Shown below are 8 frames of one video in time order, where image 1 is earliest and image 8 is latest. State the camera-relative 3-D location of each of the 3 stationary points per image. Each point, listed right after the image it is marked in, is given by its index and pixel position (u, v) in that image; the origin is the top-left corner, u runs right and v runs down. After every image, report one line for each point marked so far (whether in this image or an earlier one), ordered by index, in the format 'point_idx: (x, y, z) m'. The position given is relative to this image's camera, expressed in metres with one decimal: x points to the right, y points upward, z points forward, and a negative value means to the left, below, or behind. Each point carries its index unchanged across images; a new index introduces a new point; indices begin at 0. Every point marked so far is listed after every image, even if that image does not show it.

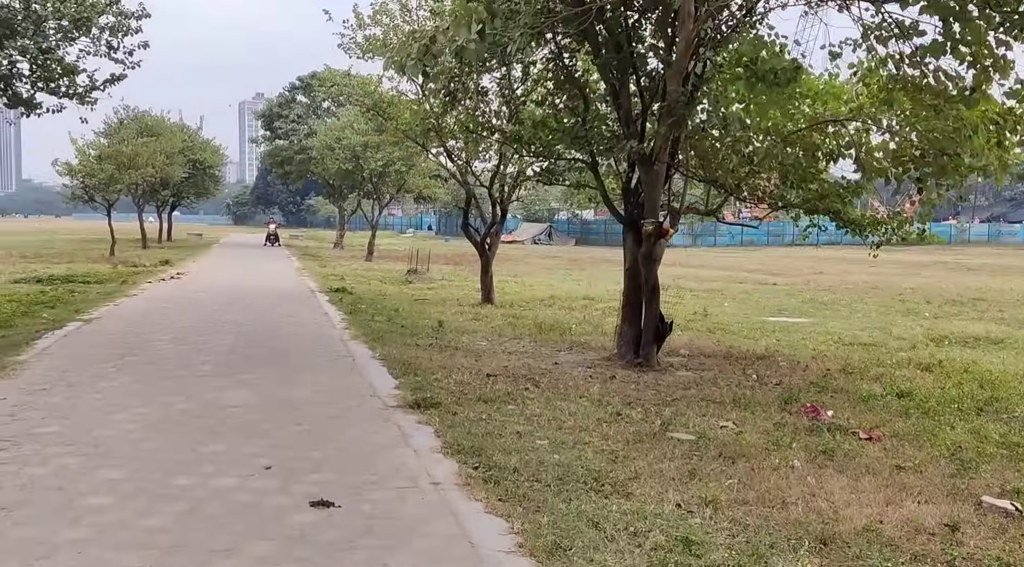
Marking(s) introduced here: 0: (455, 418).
0: (-0.4, -0.9, +6.3) m
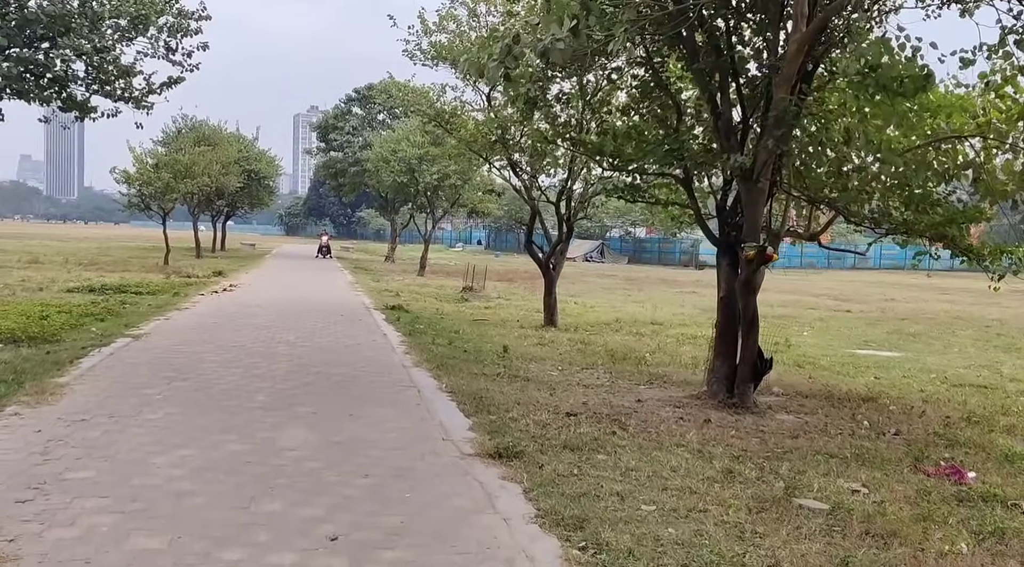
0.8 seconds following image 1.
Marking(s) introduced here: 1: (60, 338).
0: (+0.2, -1.1, +5.4) m
1: (-5.5, -0.7, +11.0) m
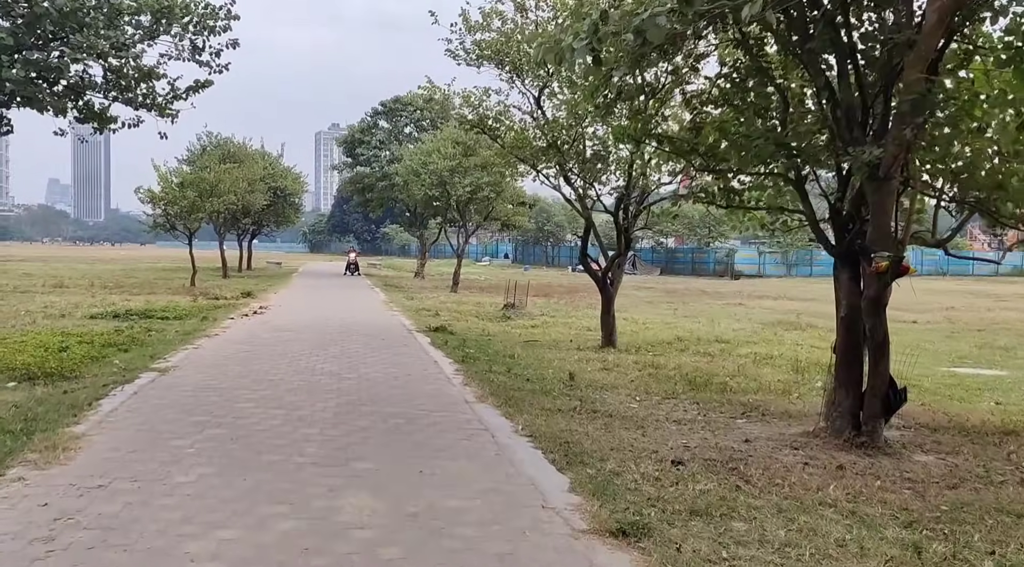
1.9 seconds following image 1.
0: (+0.8, -1.3, +4.2) m
1: (-4.7, -1.0, +9.9) m
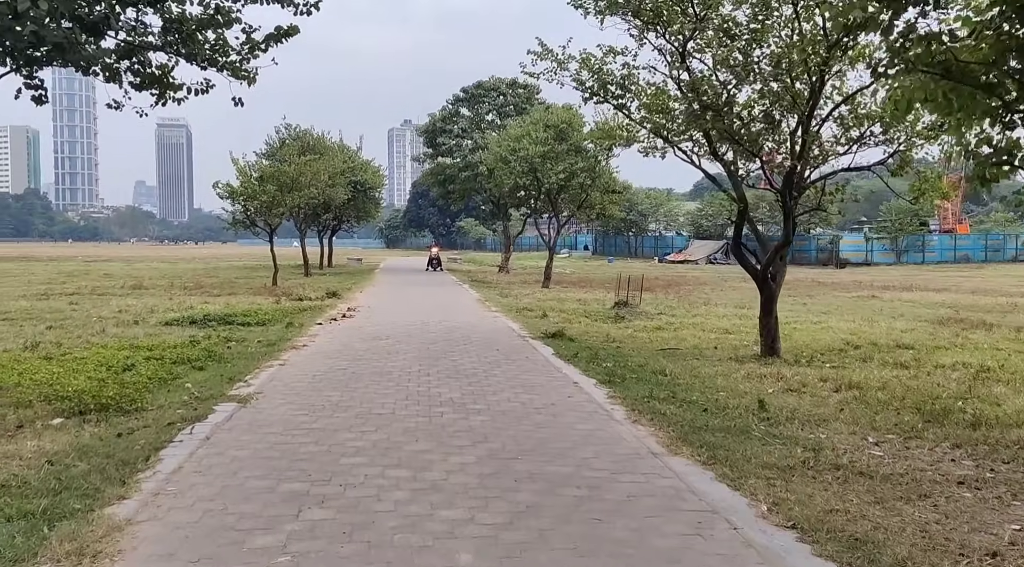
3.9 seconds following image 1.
0: (+1.8, -1.3, +1.8) m
1: (-3.2, -1.1, +7.9) m
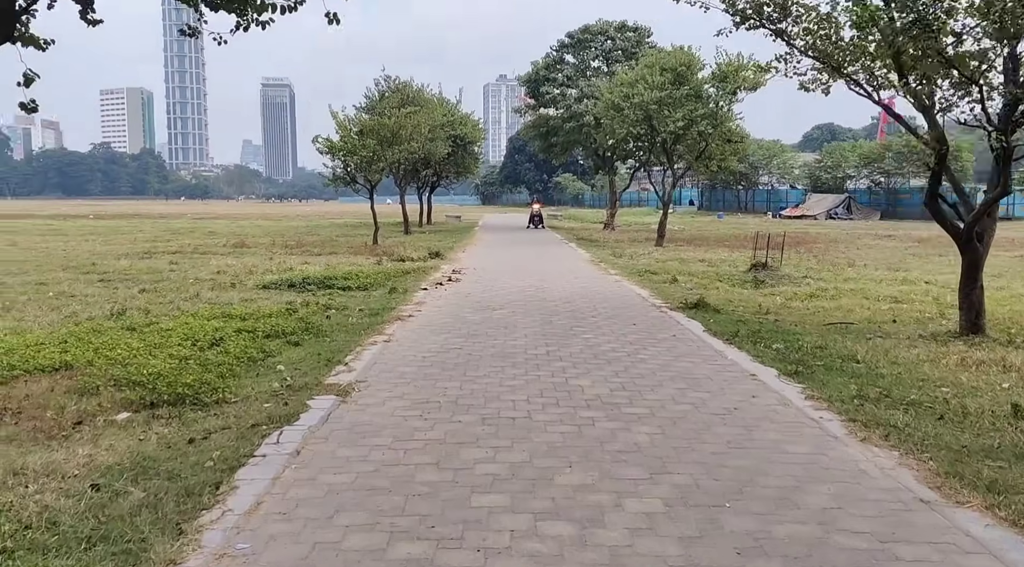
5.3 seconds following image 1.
0: (+2.3, -1.4, -0.1) m
1: (-2.1, -0.8, +6.5) m
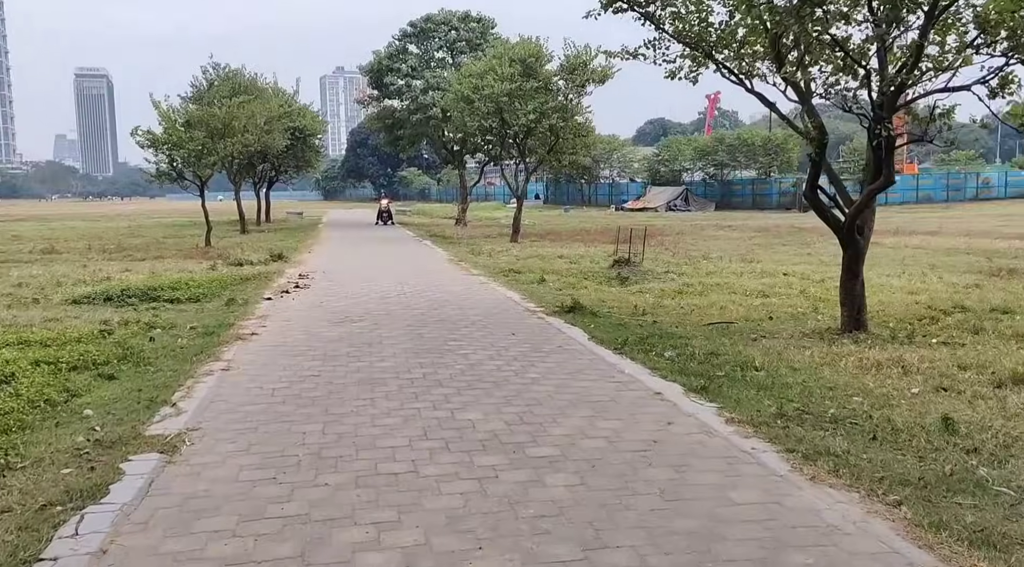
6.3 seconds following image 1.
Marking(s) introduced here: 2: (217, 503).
0: (+2.7, -1.4, -0.7) m
1: (-2.8, -1.0, +5.0) m
2: (-1.3, -1.0, +4.1) m
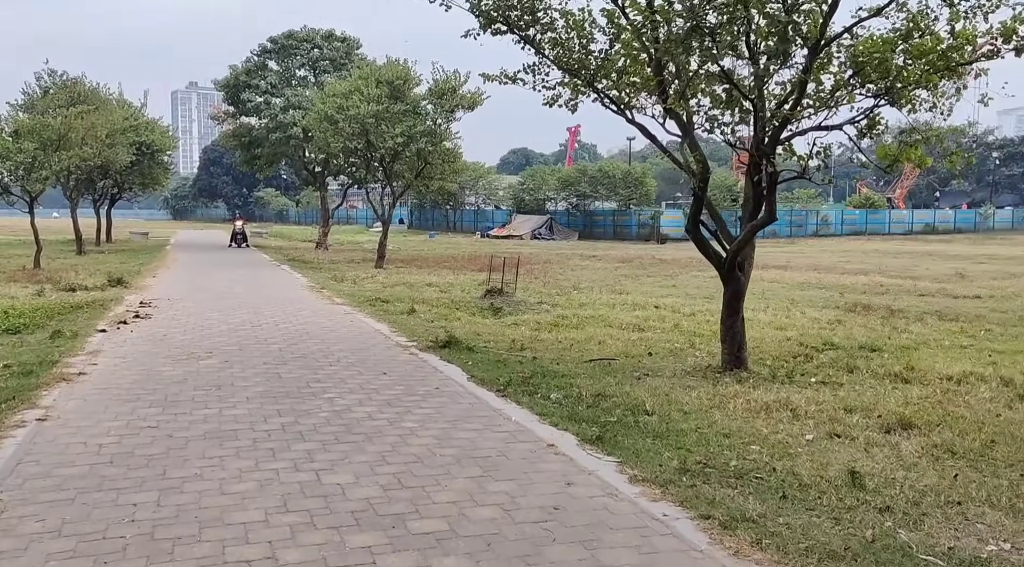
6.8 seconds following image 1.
0: (+2.9, -1.5, -1.0) m
1: (-3.3, -1.2, +3.9) m
2: (-1.8, -1.2, +3.2) m
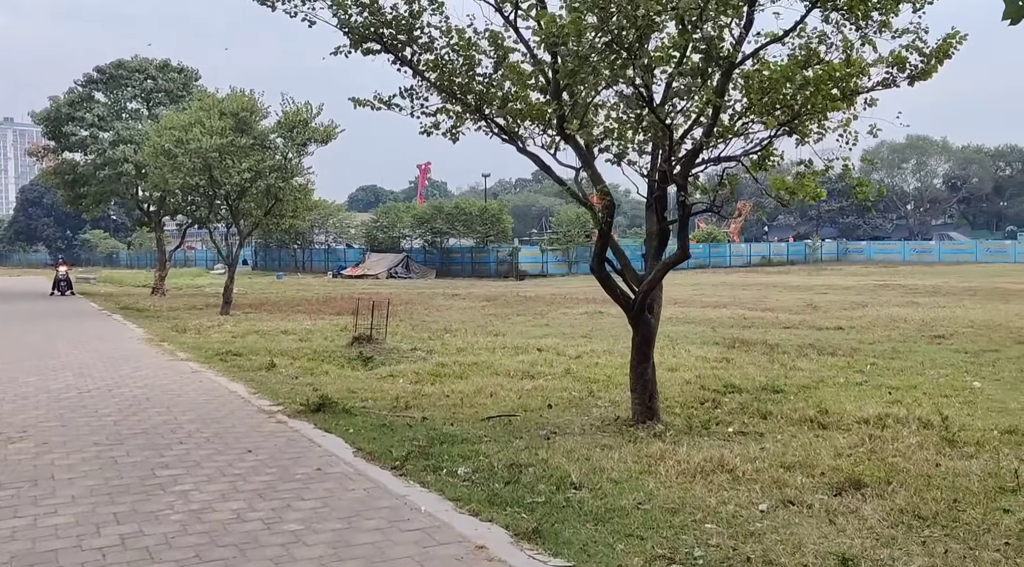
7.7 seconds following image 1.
0: (+3.6, -1.5, -1.6) m
1: (-3.4, -1.4, +2.1) m
2: (-1.7, -1.4, +1.8) m
